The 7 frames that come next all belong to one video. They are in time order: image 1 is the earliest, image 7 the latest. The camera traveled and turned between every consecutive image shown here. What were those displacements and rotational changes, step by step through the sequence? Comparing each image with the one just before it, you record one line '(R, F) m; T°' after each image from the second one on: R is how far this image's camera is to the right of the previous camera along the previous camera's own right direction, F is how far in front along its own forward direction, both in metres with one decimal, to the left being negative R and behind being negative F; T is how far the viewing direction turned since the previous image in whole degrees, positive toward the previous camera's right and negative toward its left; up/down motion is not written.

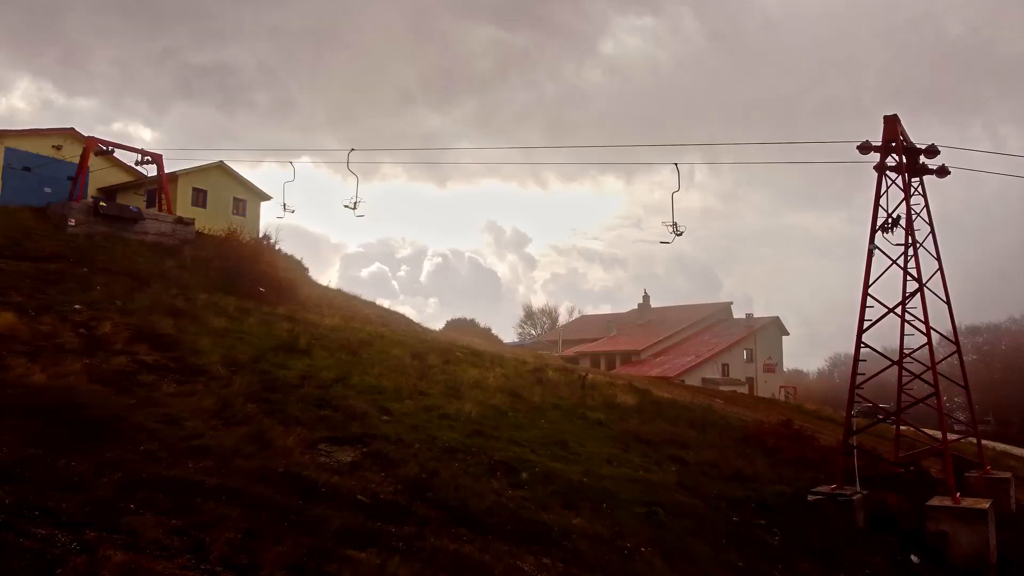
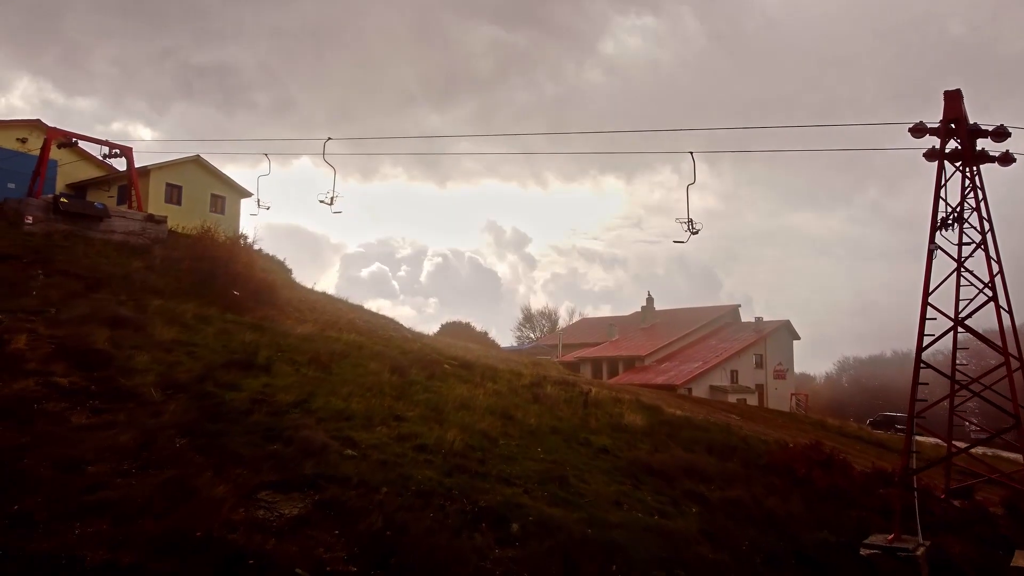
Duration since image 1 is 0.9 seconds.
(+0.1, +2.5) m; 0°
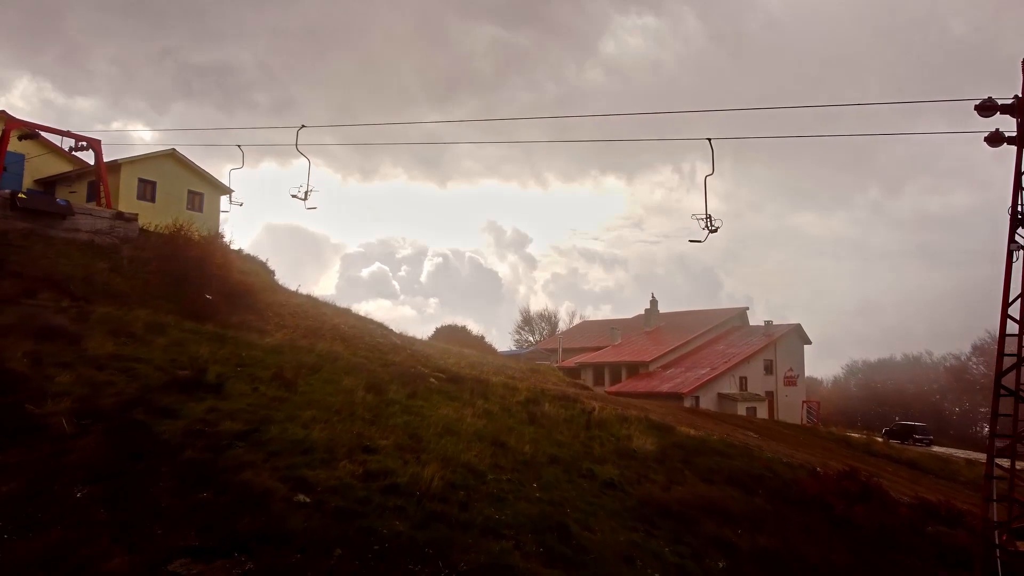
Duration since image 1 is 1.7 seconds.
(+0.1, +2.2) m; 0°
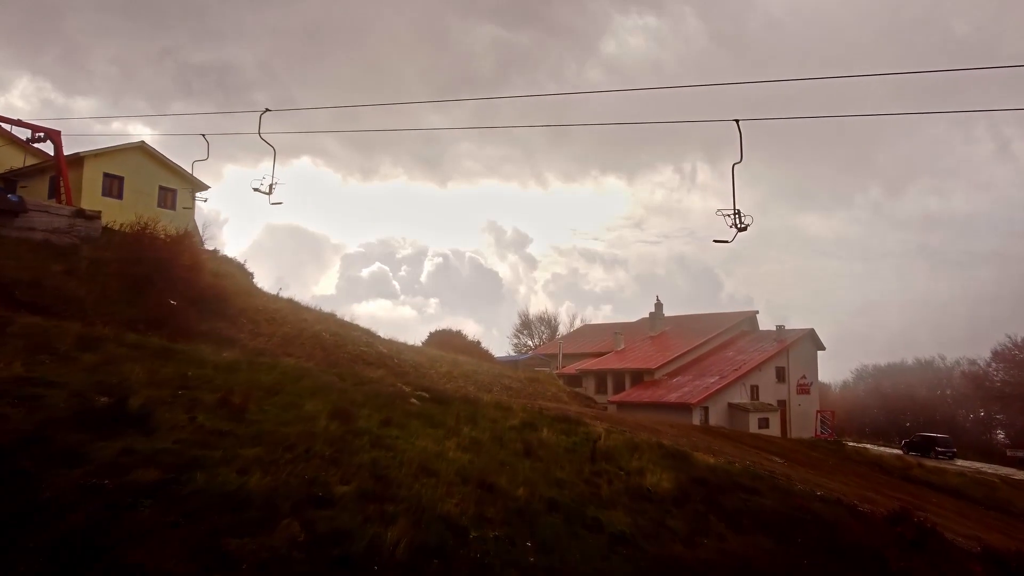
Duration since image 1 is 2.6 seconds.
(+0.1, +2.5) m; 0°
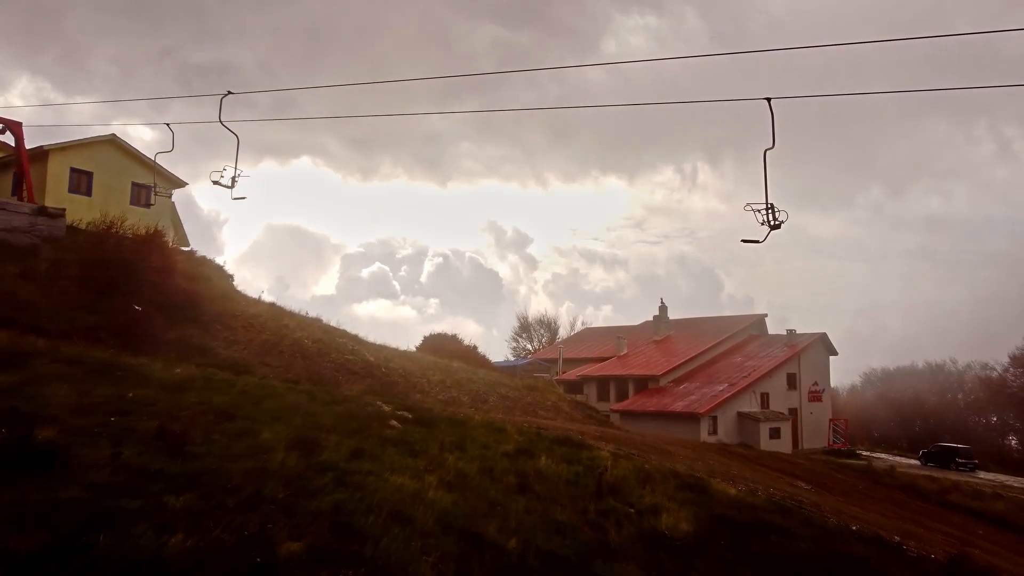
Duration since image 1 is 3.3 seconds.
(+0.1, +2.0) m; 0°
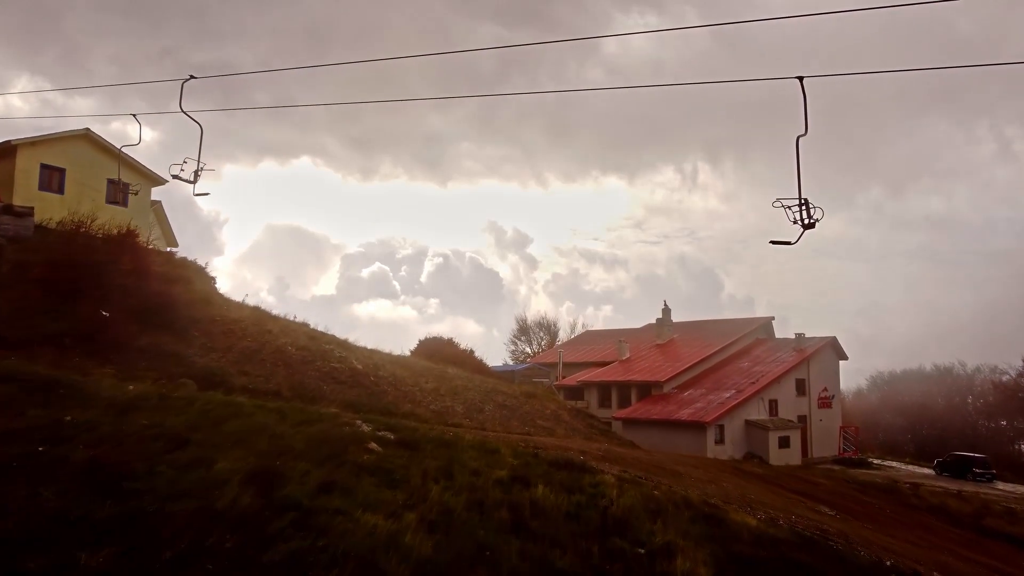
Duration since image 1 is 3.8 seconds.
(+0.1, +1.6) m; 0°
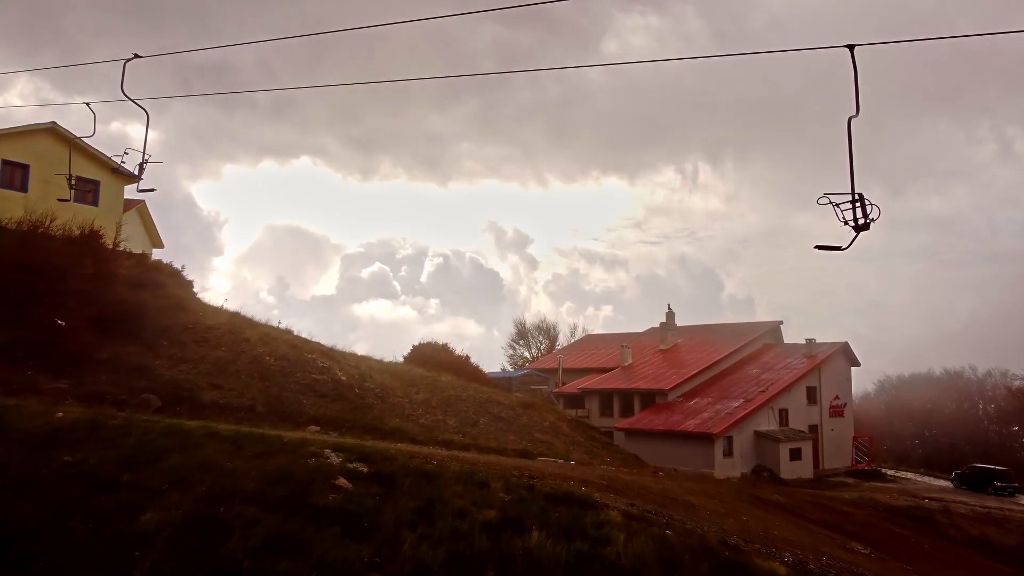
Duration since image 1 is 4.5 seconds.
(+0.1, +1.8) m; 0°
